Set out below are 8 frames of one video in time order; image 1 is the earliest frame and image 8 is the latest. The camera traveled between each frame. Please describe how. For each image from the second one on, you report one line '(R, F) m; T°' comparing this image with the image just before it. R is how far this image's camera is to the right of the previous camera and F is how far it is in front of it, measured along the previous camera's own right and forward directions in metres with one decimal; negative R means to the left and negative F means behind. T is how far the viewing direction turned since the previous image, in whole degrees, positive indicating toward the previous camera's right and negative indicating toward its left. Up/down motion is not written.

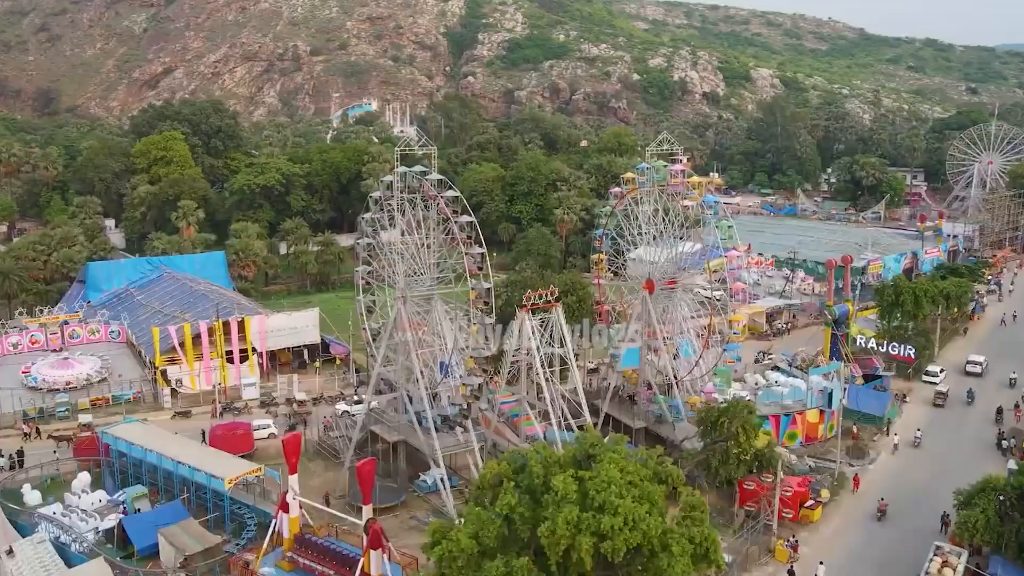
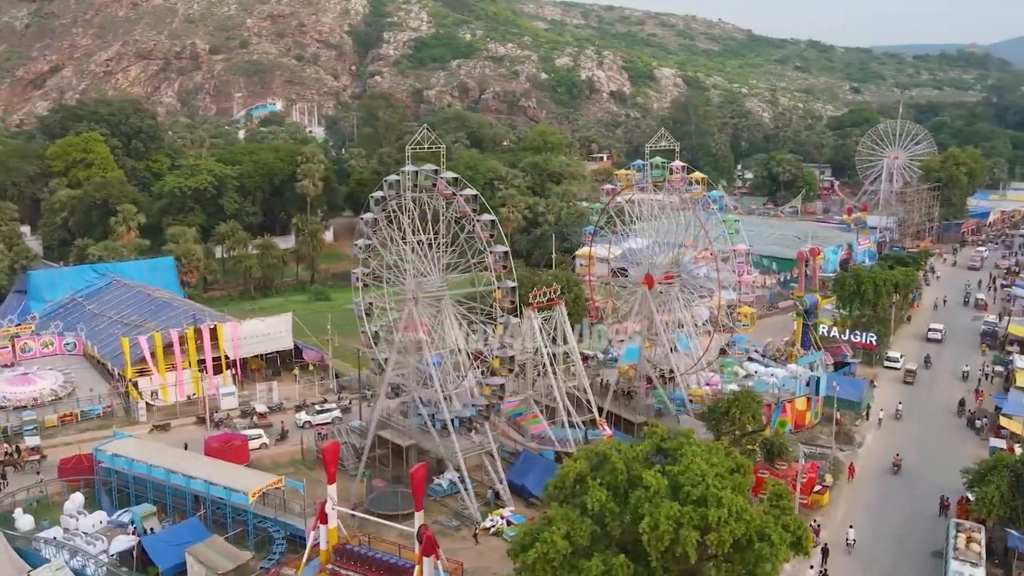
(-3.7, +0.4) m; +6°
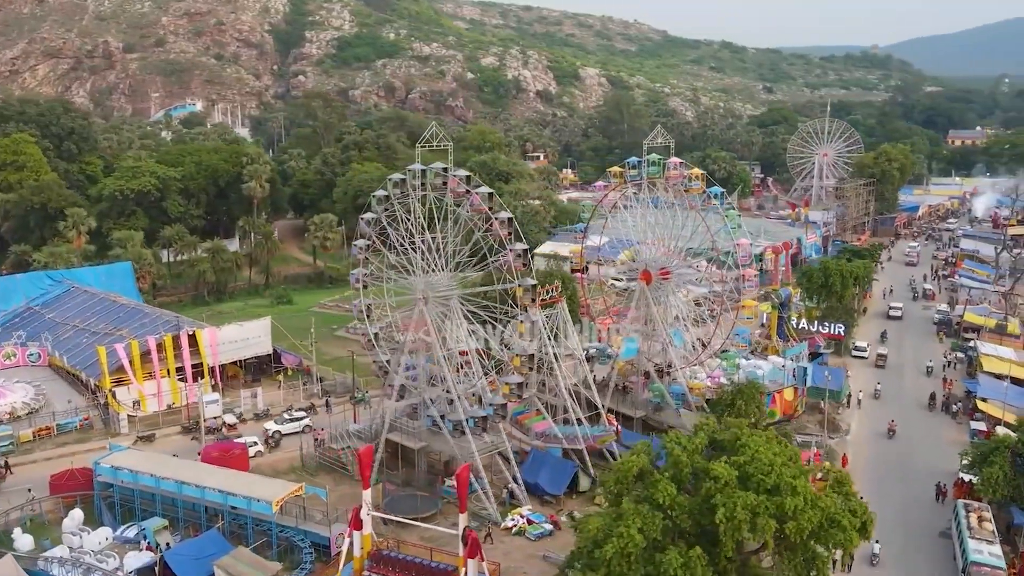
(-3.0, +0.3) m; +5°
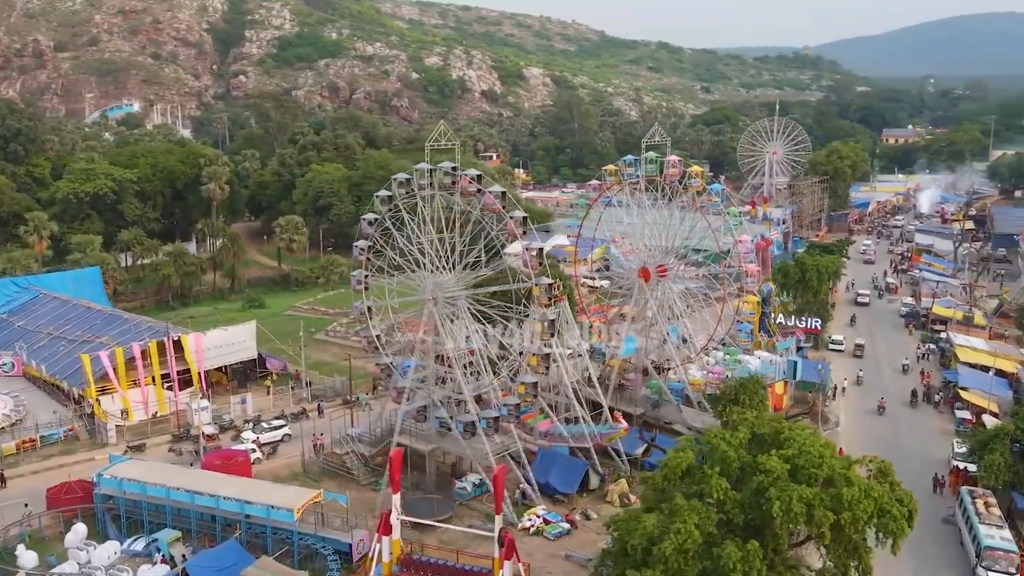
(-2.3, +0.2) m; +4°
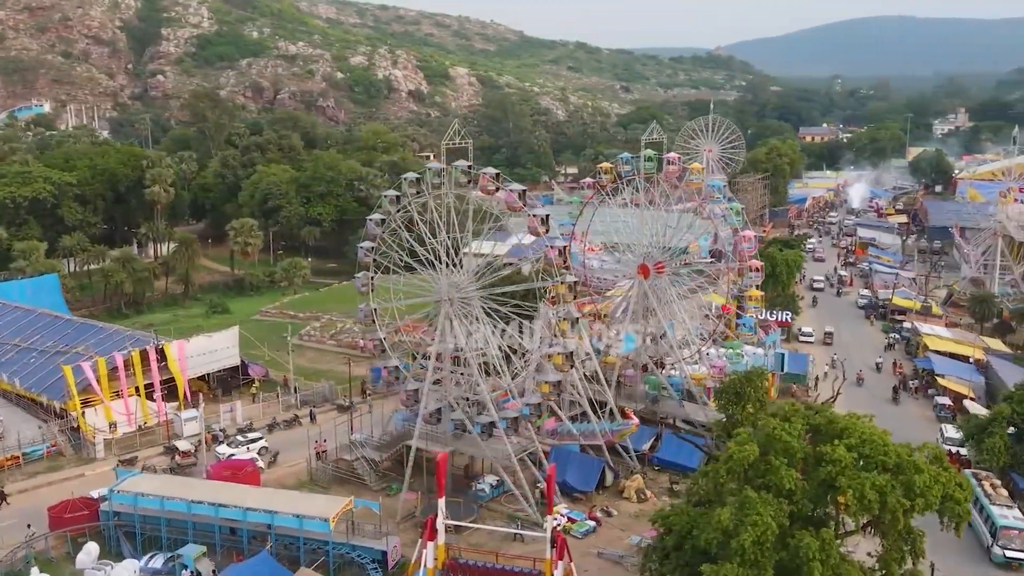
(-3.1, +0.3) m; +5°
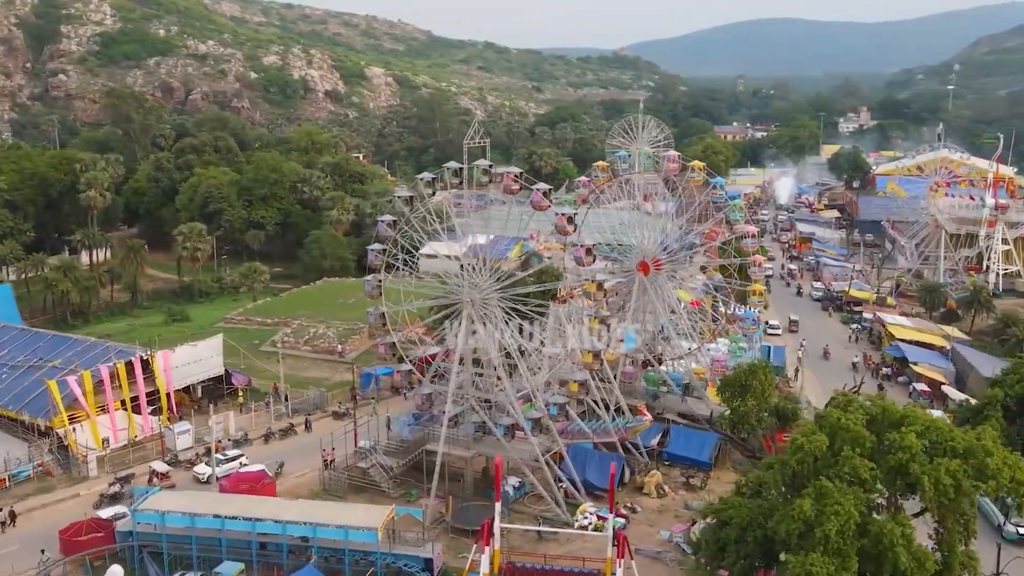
(-3.5, +0.3) m; +6°
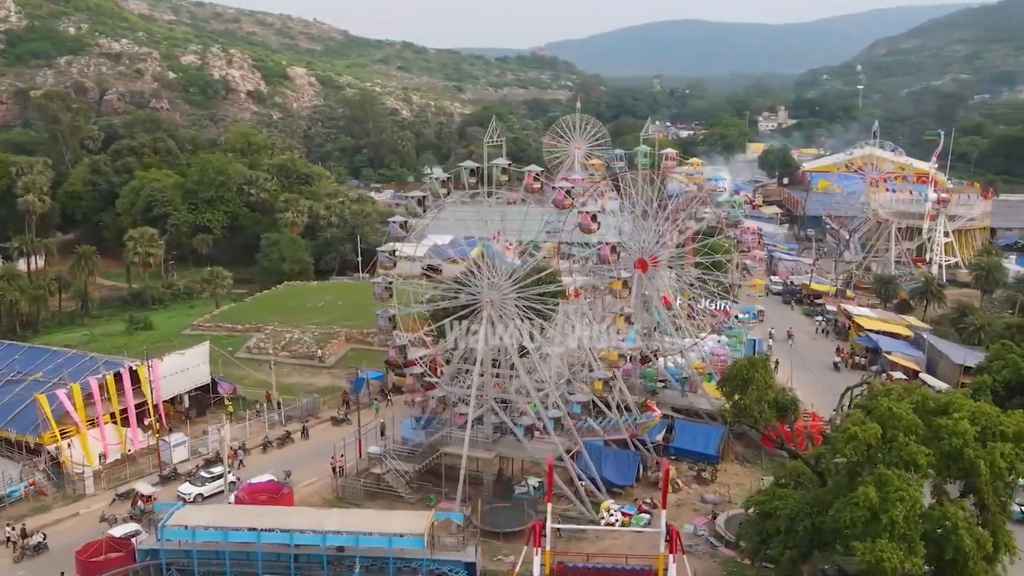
(-3.1, +0.3) m; +5°
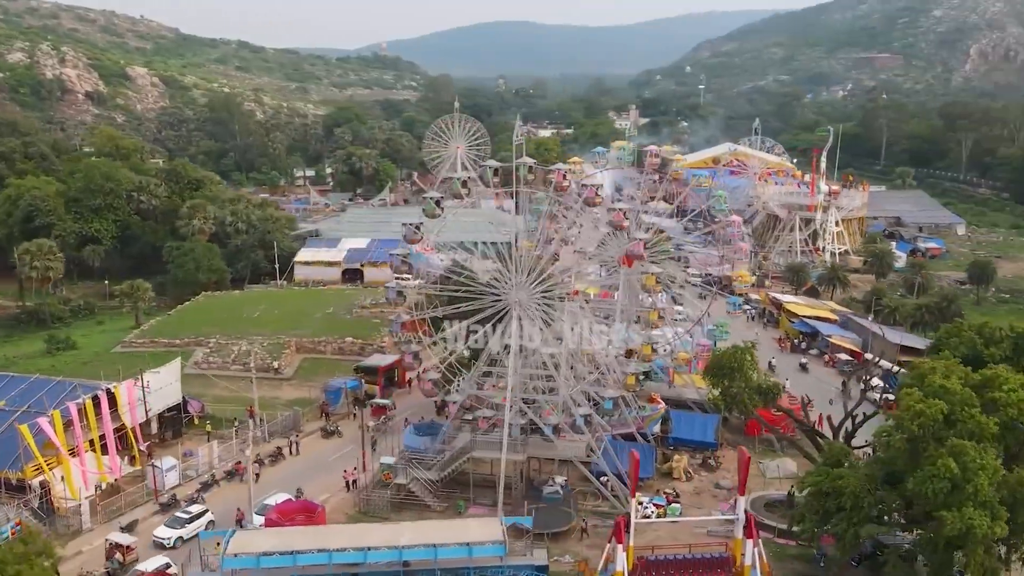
(-5.6, +0.7) m; +10°
